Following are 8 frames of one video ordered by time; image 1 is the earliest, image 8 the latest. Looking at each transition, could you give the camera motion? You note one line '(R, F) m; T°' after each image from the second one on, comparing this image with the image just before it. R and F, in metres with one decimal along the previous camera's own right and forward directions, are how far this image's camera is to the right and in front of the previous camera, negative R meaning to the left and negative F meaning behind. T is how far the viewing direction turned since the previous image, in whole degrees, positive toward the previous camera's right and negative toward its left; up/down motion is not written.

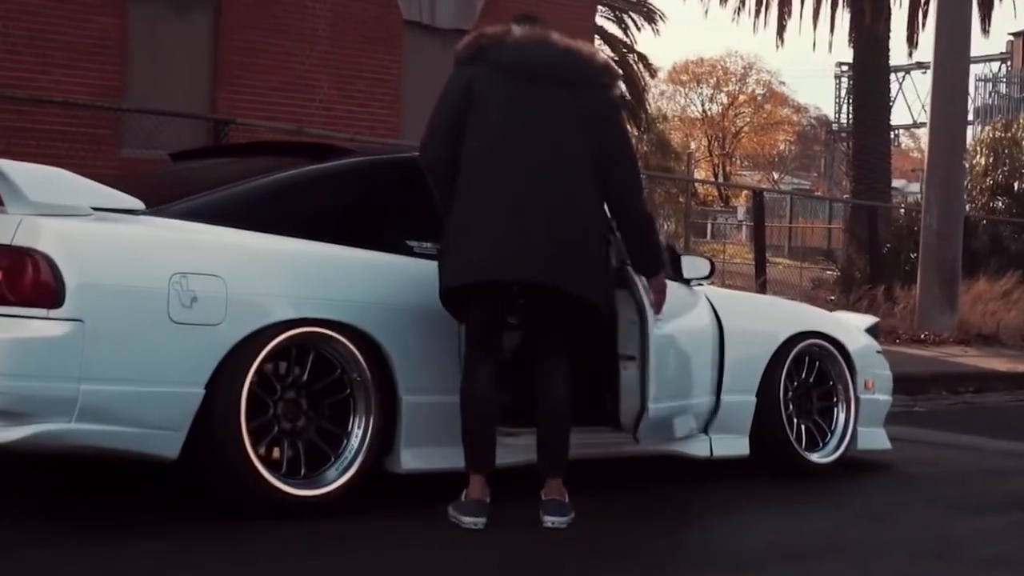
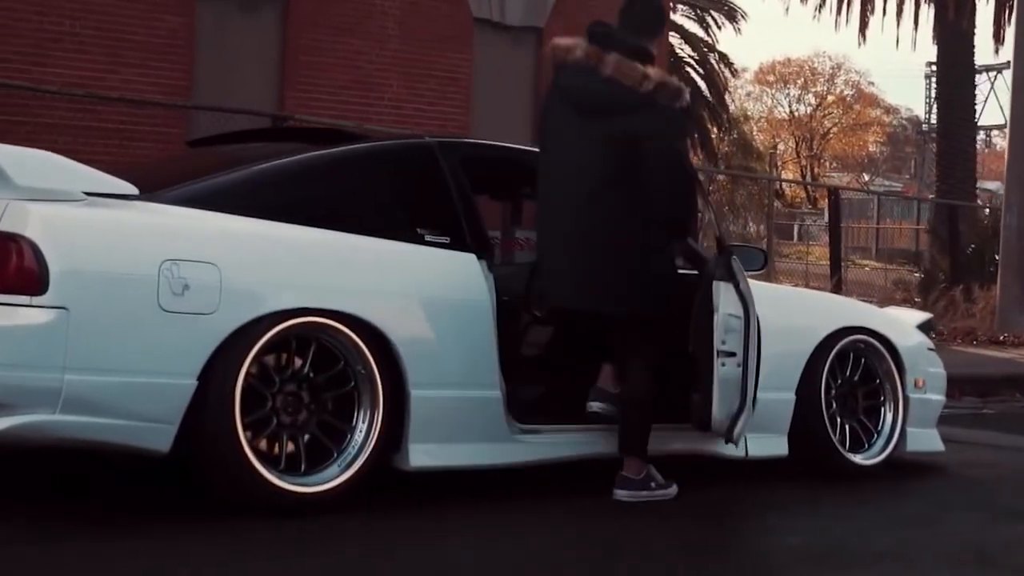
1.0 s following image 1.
(+0.3, +0.3) m; -3°
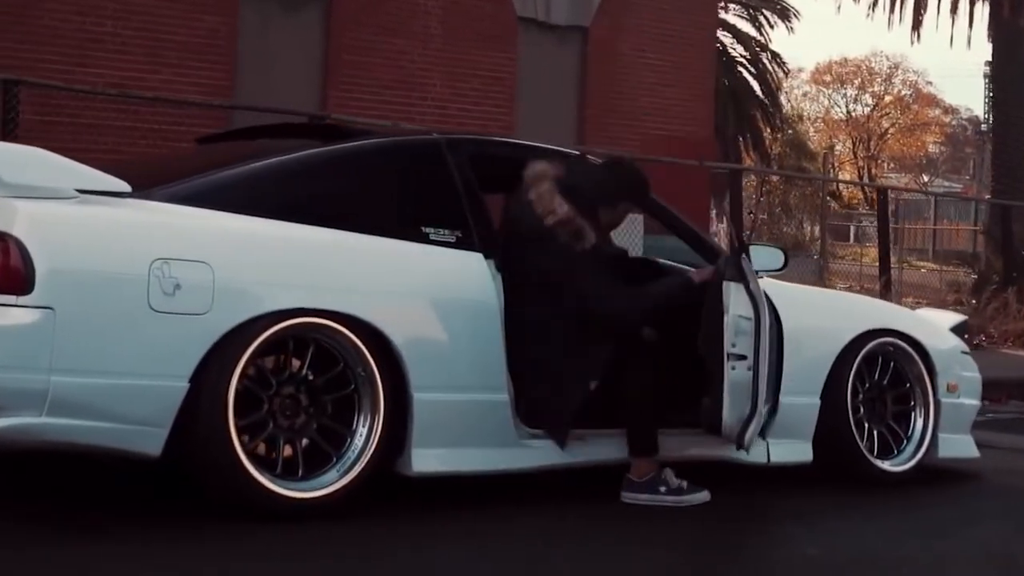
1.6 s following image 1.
(+0.2, +0.2) m; -2°
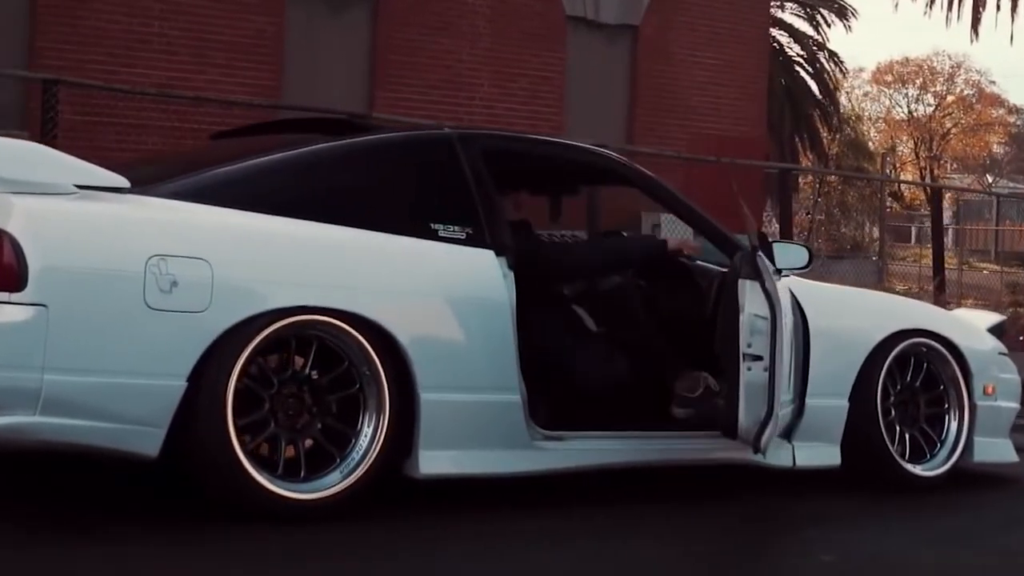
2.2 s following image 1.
(+0.2, +0.1) m; -2°
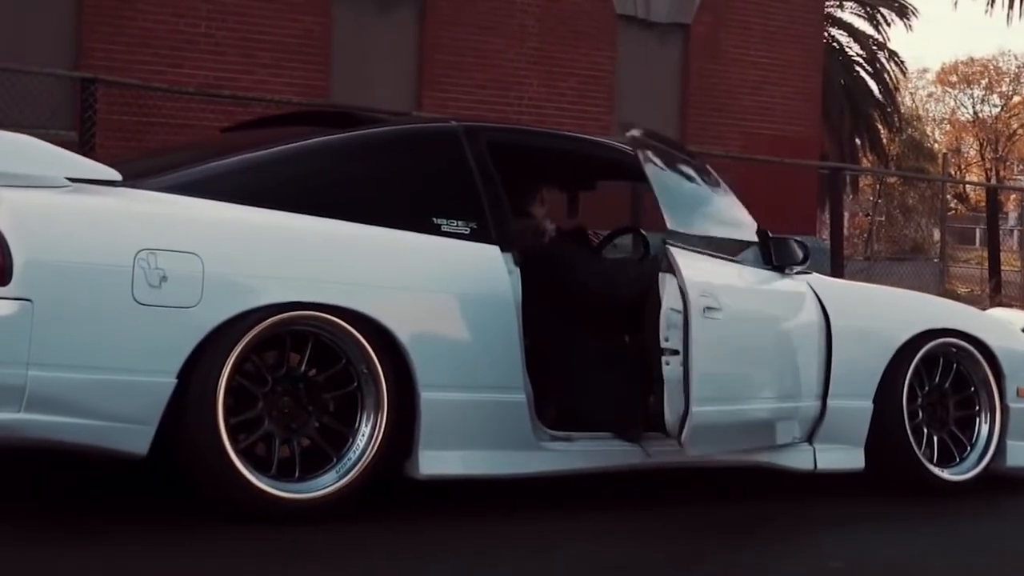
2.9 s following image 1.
(+0.2, +0.1) m; -2°
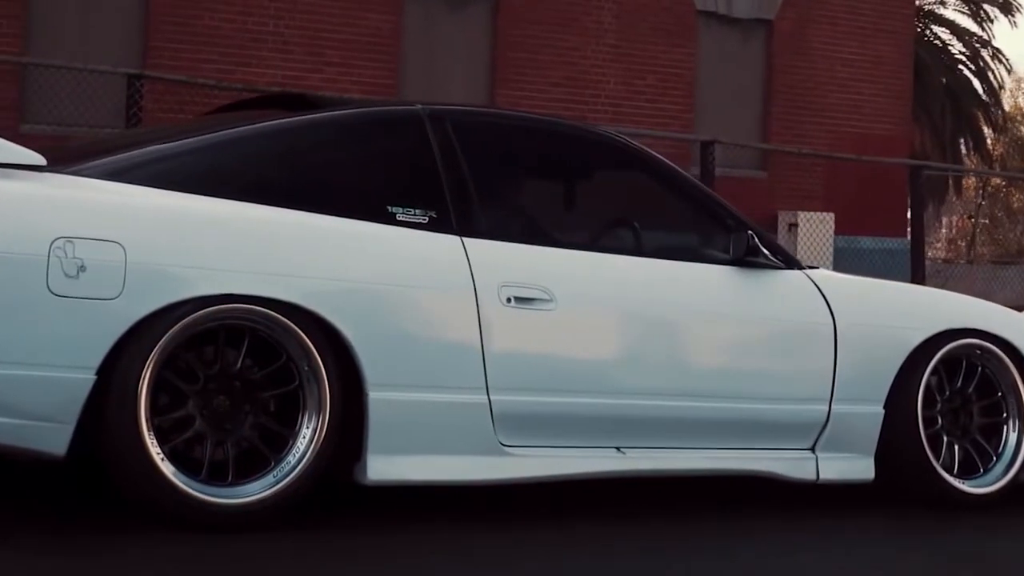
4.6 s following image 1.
(+0.5, +0.4) m; -4°
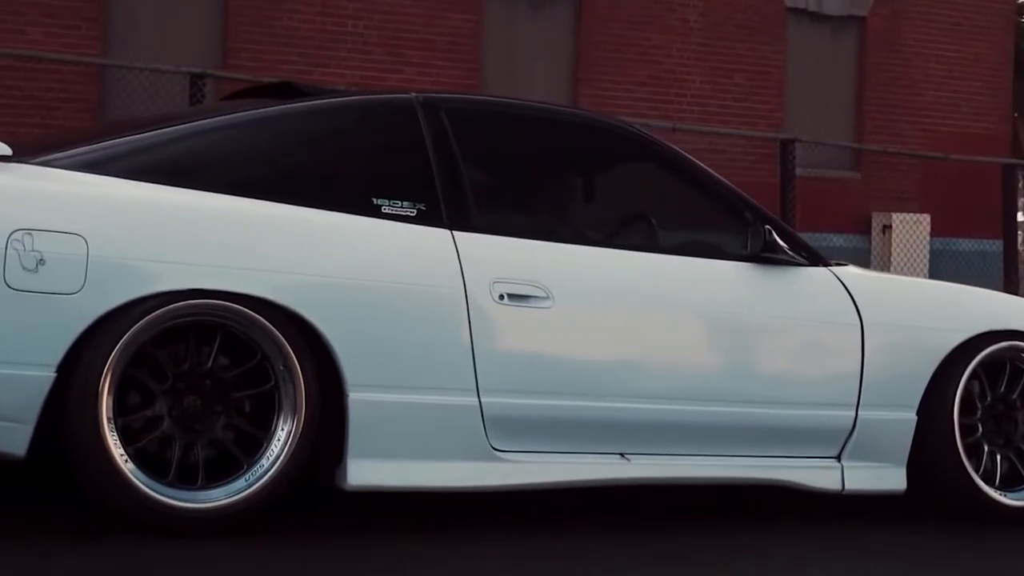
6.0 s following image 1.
(+0.3, +0.3) m; -4°
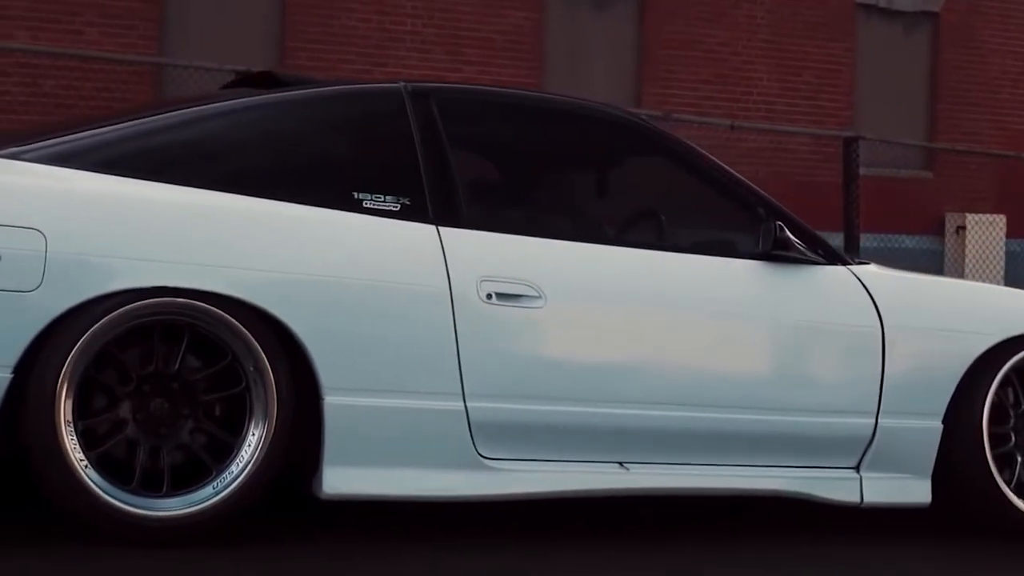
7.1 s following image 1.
(+0.3, +0.2) m; -3°
